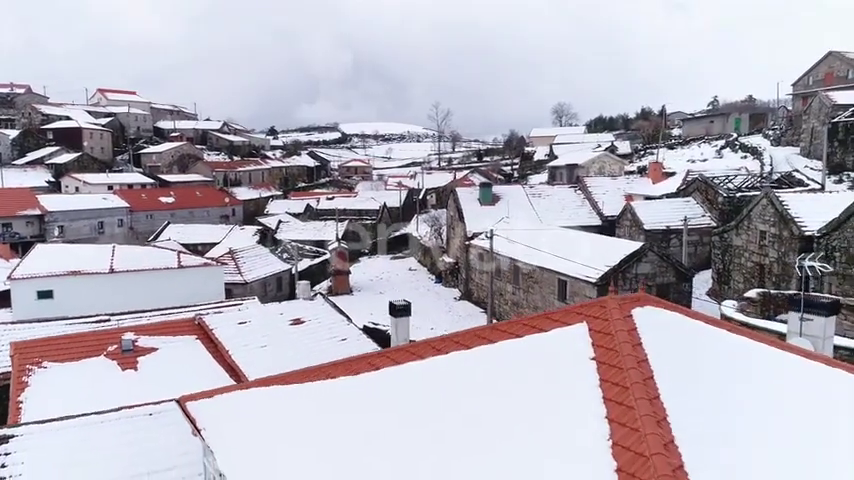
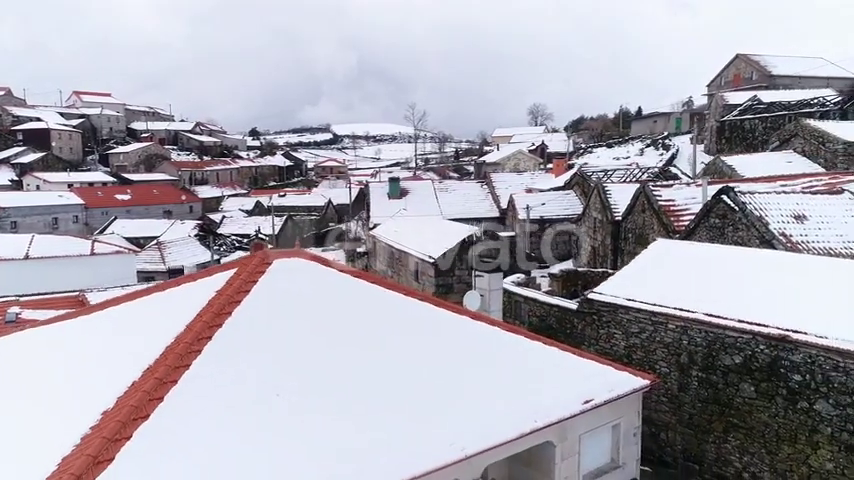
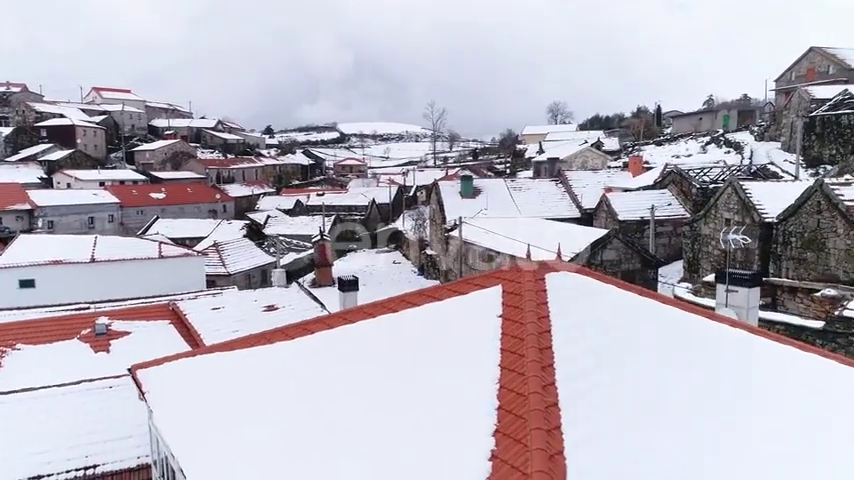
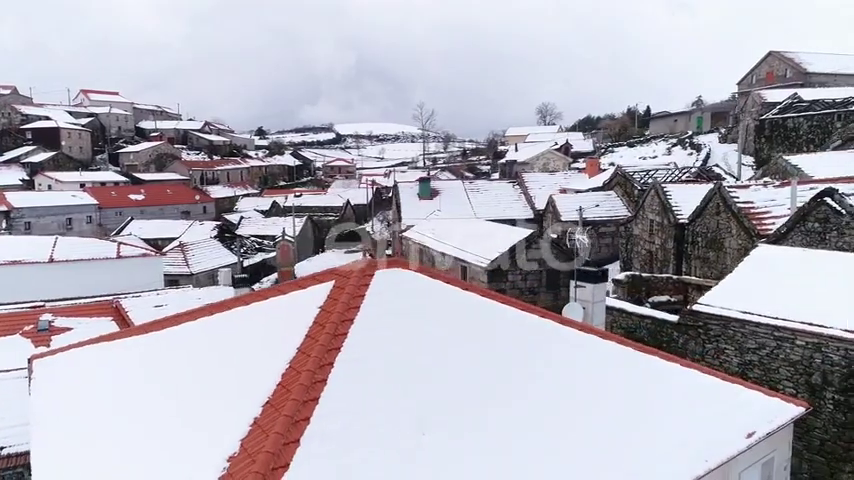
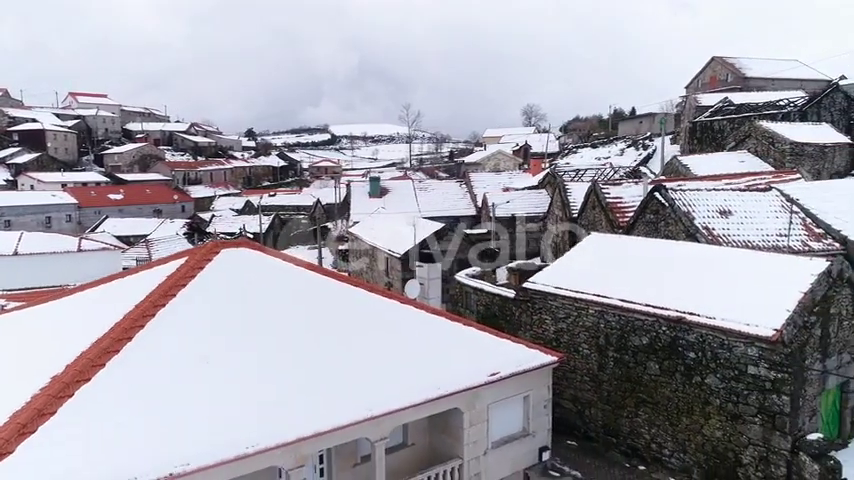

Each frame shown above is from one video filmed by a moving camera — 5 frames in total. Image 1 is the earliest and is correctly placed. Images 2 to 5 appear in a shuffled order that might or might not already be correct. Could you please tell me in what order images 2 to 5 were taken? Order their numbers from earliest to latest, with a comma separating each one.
3, 4, 2, 5
